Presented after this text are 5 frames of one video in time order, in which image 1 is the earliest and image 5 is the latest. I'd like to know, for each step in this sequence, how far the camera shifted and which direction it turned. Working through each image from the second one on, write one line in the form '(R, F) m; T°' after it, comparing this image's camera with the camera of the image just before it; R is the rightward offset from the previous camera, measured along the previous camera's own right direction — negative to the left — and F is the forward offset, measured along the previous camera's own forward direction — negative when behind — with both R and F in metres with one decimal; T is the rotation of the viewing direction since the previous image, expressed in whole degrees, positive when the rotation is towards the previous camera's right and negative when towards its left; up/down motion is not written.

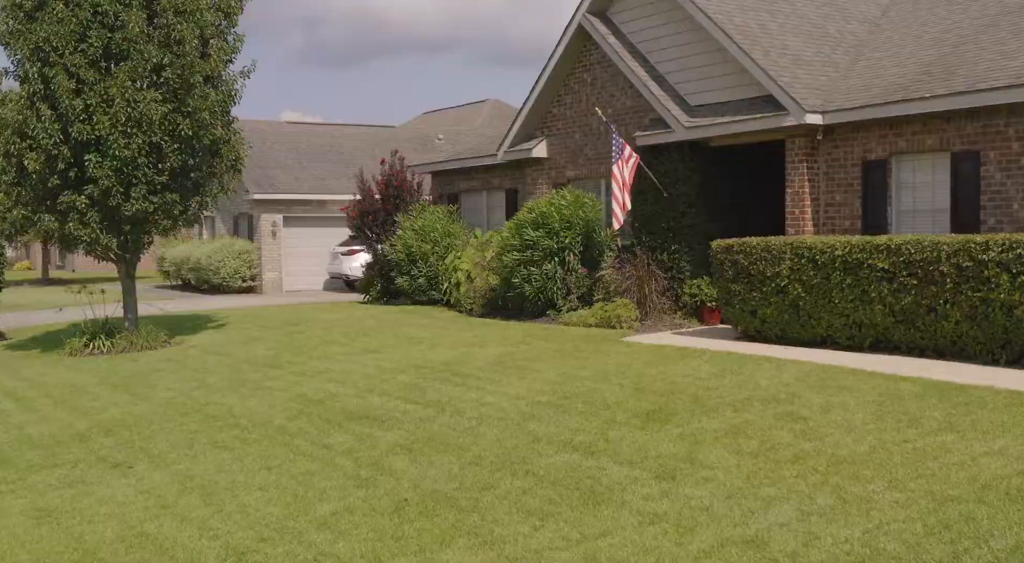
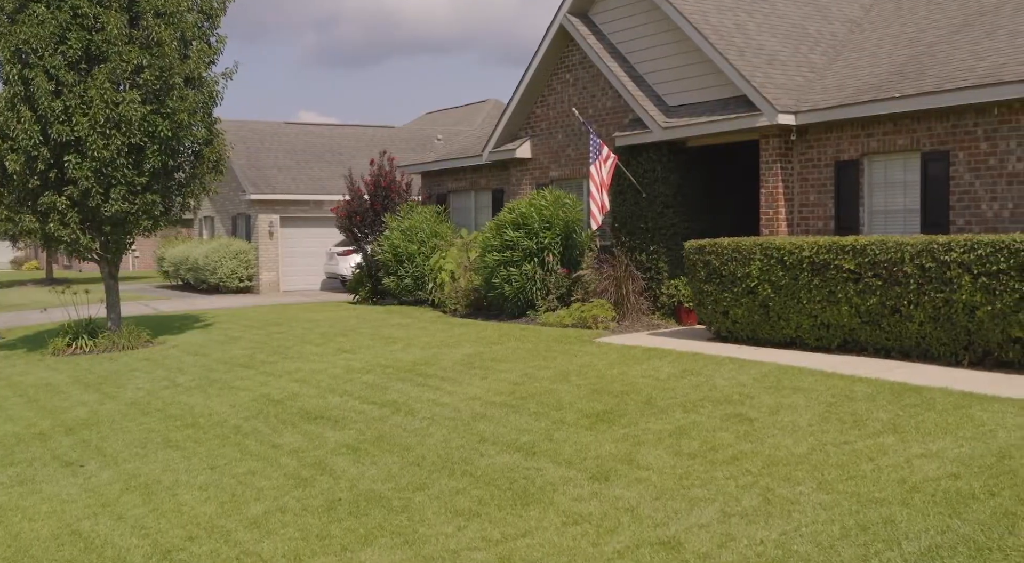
(+0.6, 0.0) m; -1°
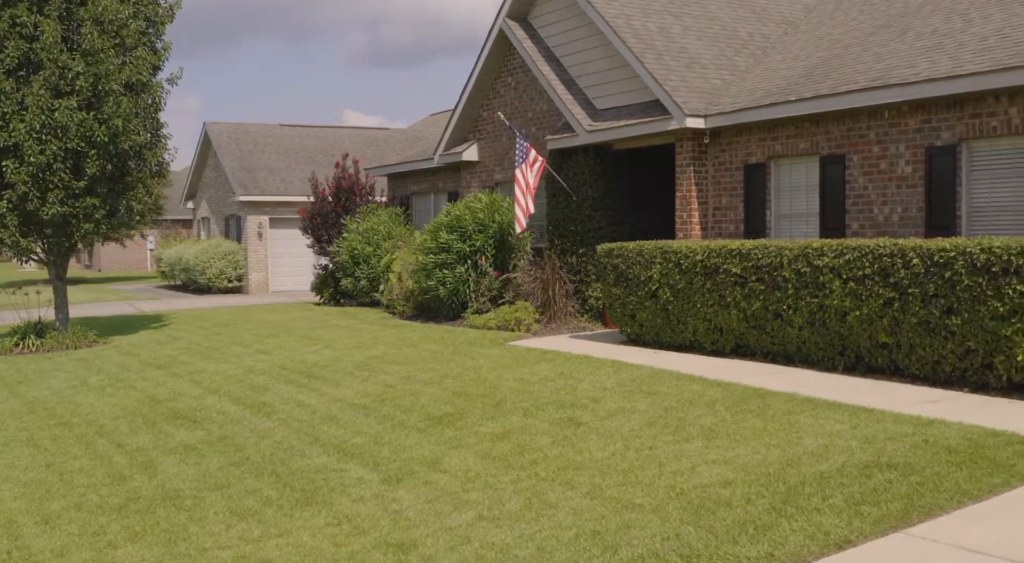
(+1.8, -0.1) m; -2°
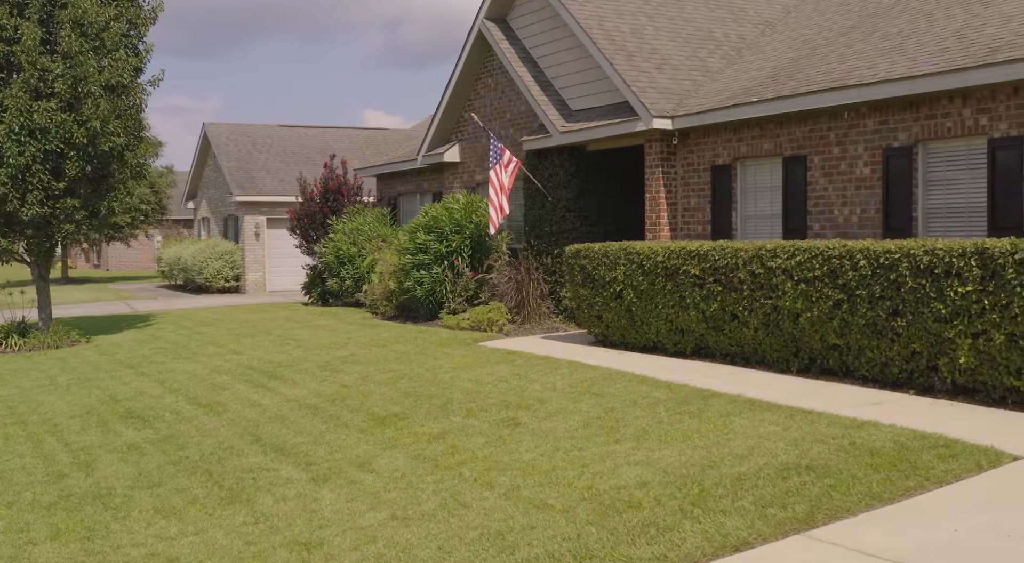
(+0.6, 0.0) m; -1°
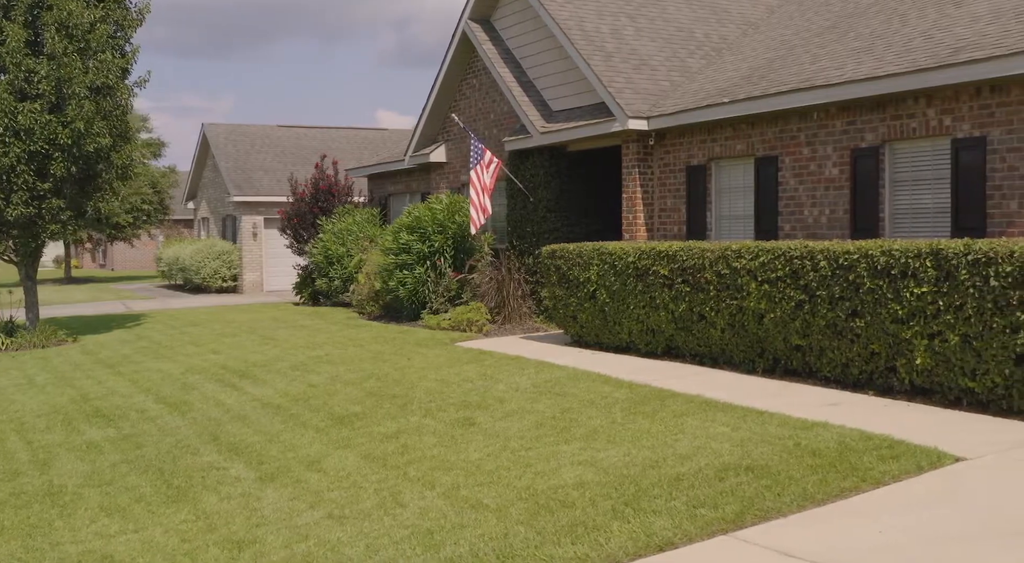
(+0.5, 0.0) m; -1°
